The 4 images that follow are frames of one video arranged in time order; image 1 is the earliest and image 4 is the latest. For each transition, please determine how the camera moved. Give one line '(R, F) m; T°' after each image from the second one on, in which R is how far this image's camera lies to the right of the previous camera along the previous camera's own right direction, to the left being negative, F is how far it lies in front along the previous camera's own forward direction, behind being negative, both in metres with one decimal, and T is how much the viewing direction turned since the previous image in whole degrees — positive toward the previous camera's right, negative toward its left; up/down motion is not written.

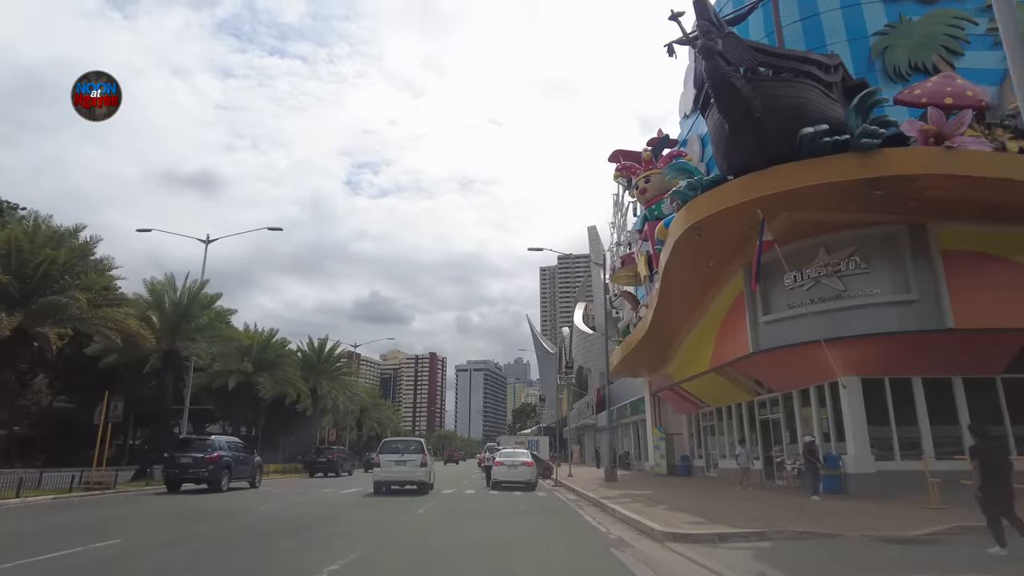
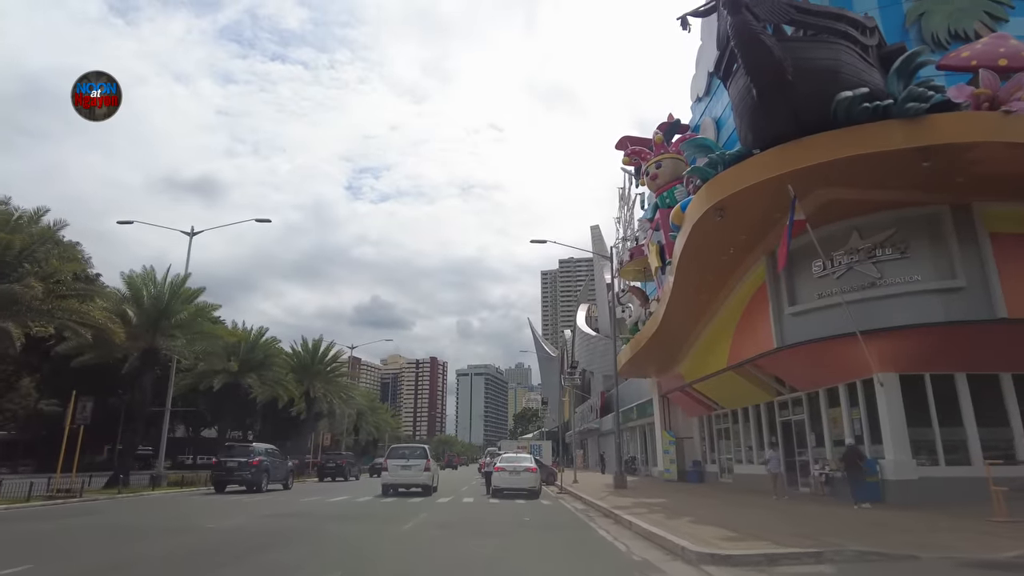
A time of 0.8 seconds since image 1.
(0.0, +1.7) m; 0°
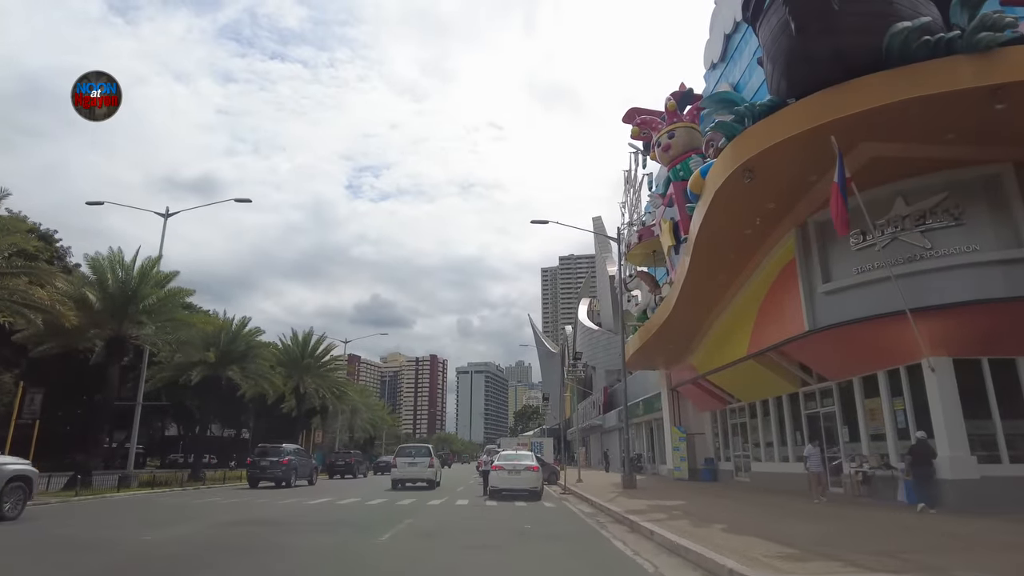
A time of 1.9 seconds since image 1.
(0.0, +2.1) m; 0°
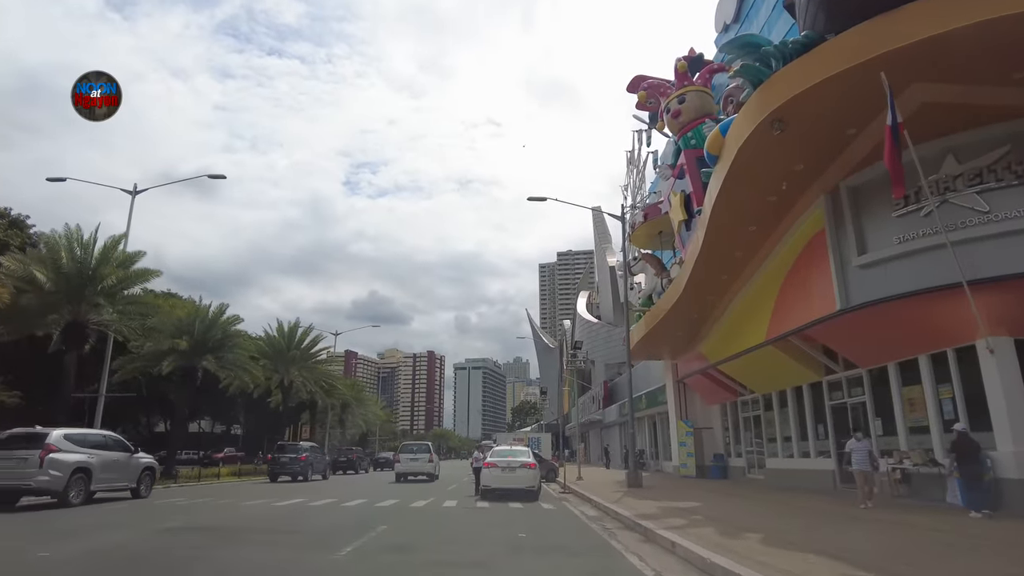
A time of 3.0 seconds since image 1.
(+0.1, +2.0) m; 0°
